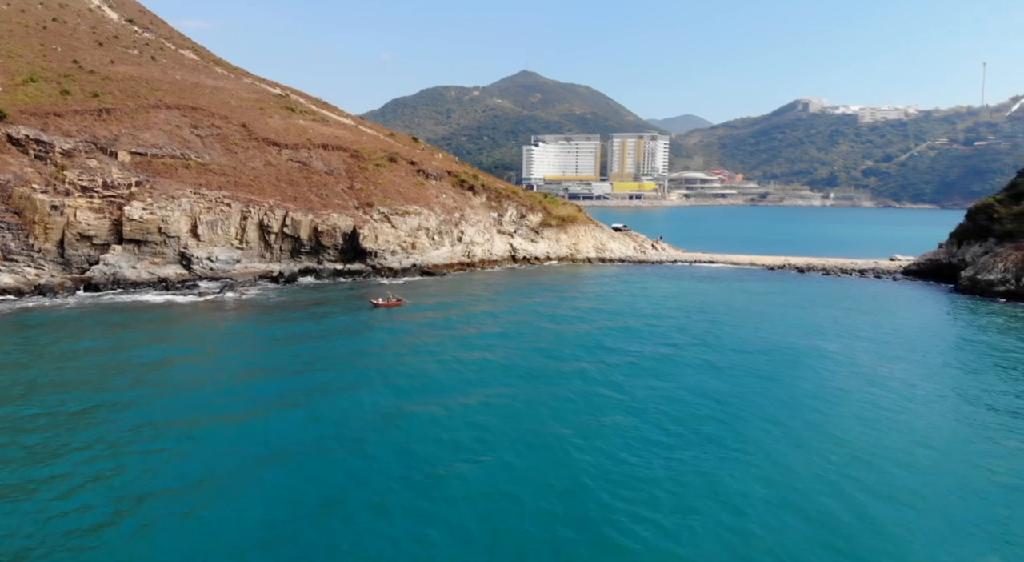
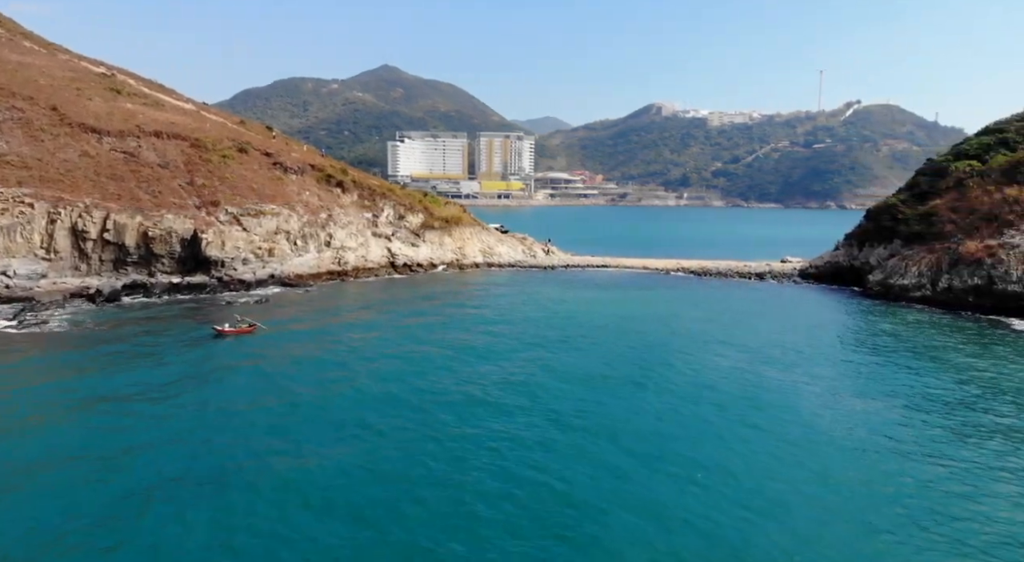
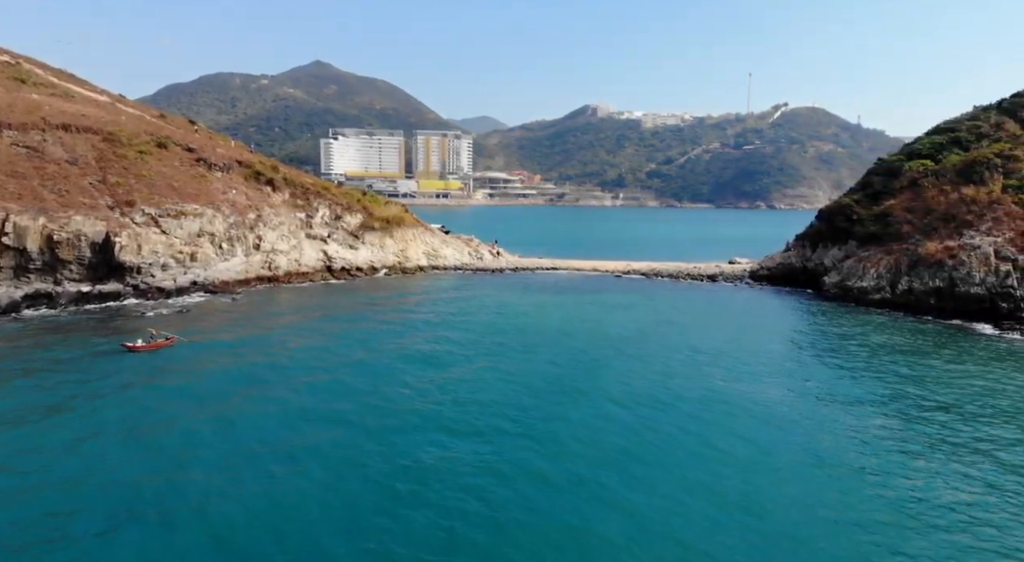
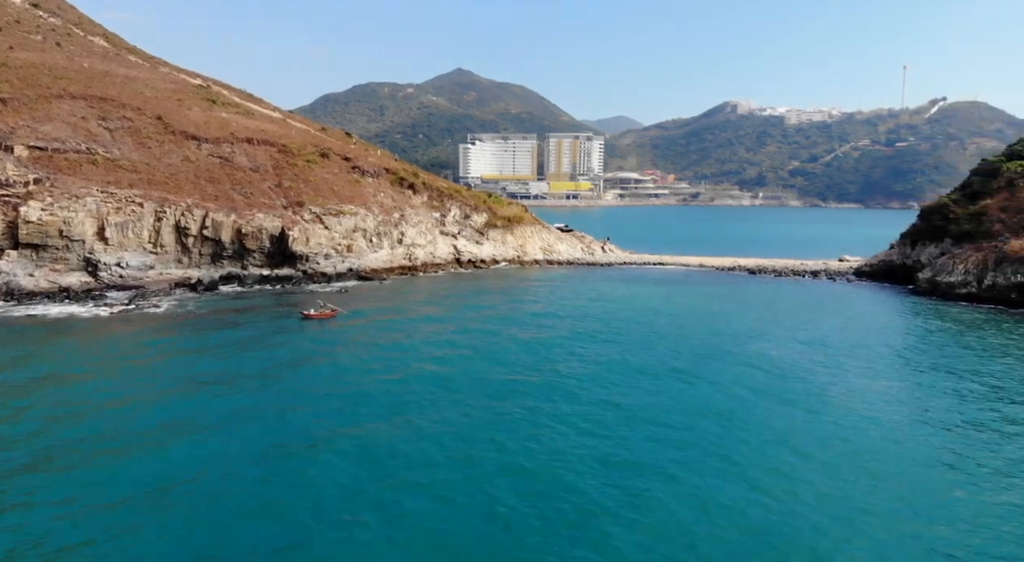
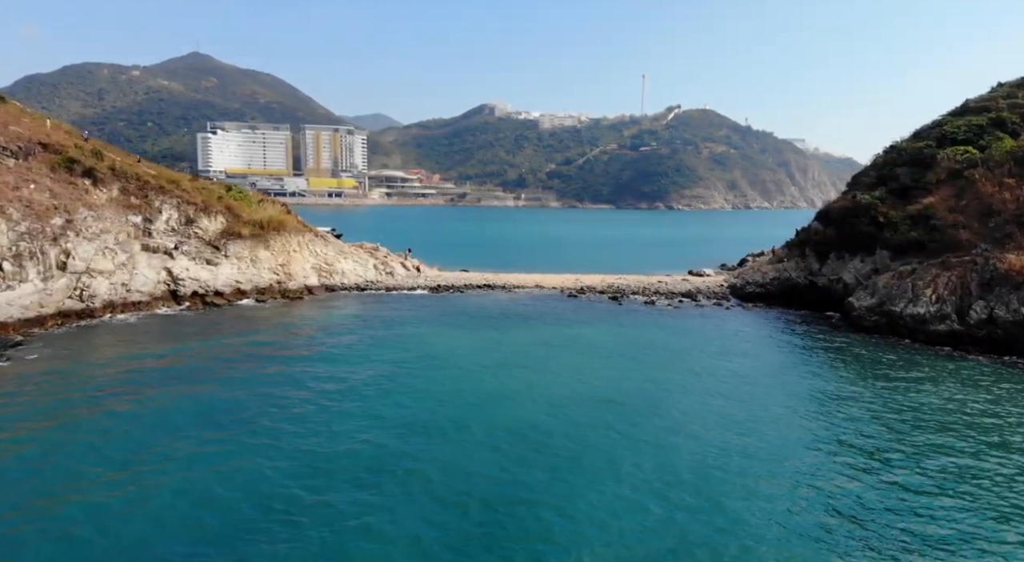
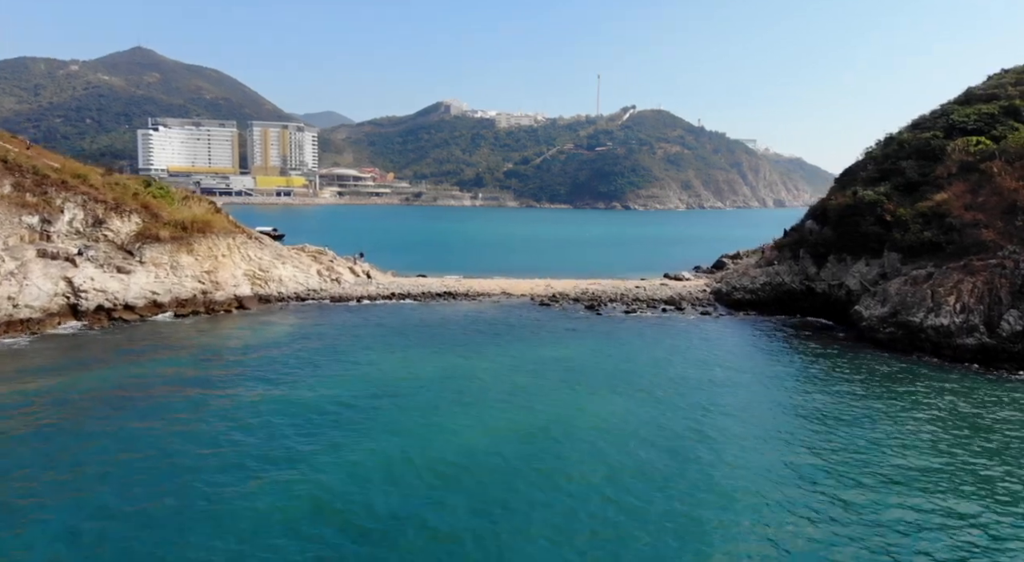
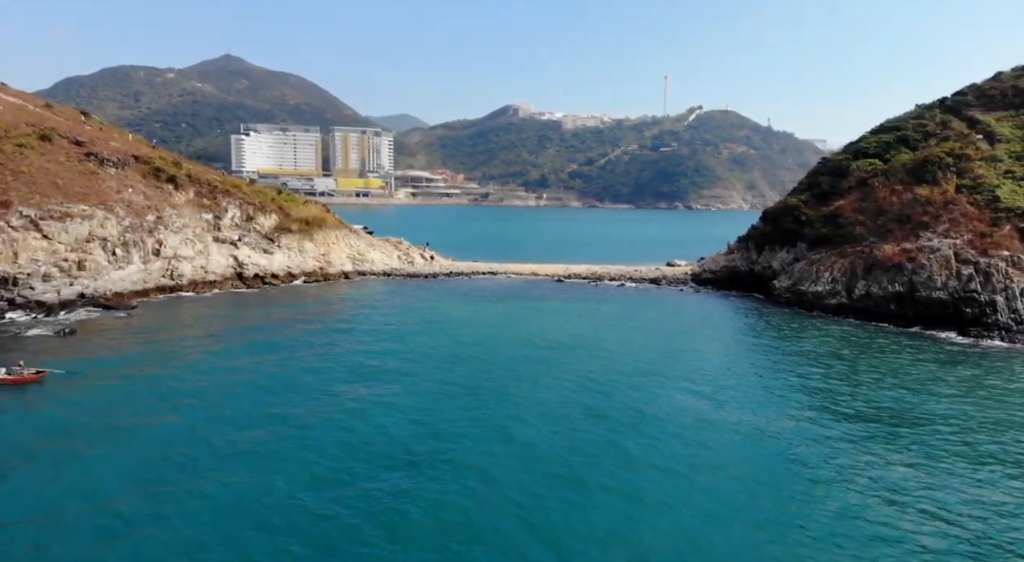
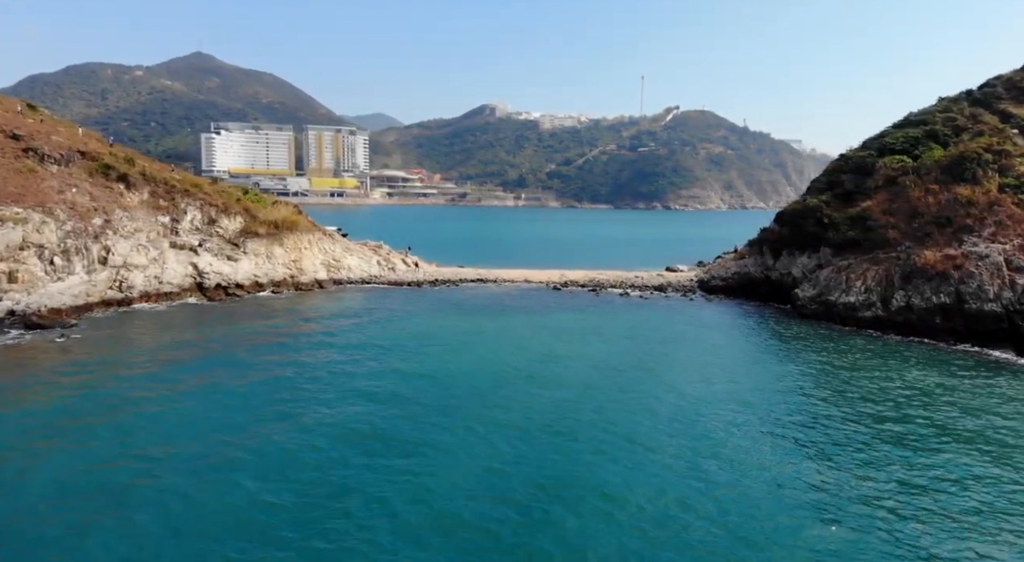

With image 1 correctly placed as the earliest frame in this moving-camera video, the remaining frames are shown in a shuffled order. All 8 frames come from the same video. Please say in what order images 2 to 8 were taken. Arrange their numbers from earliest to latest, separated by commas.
4, 2, 3, 7, 8, 5, 6
